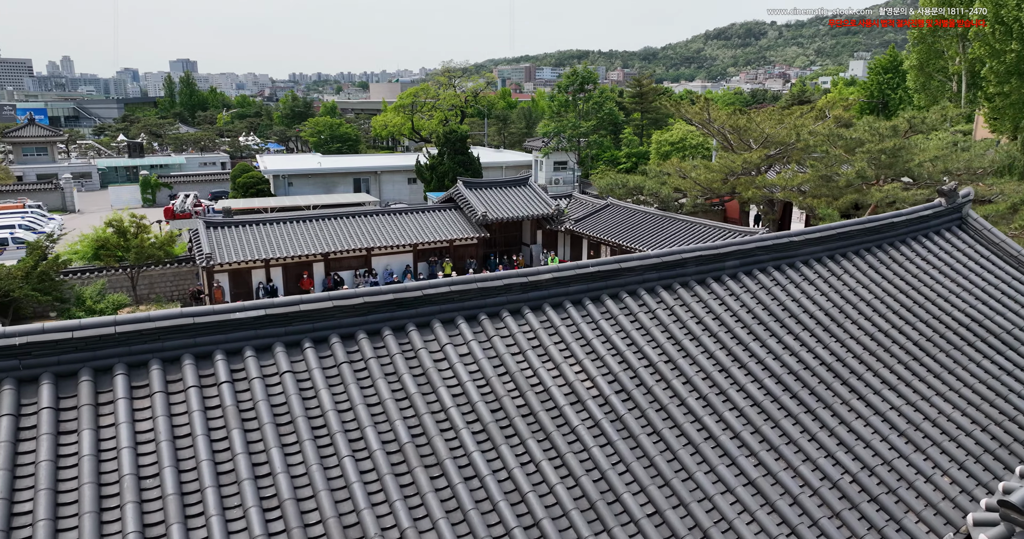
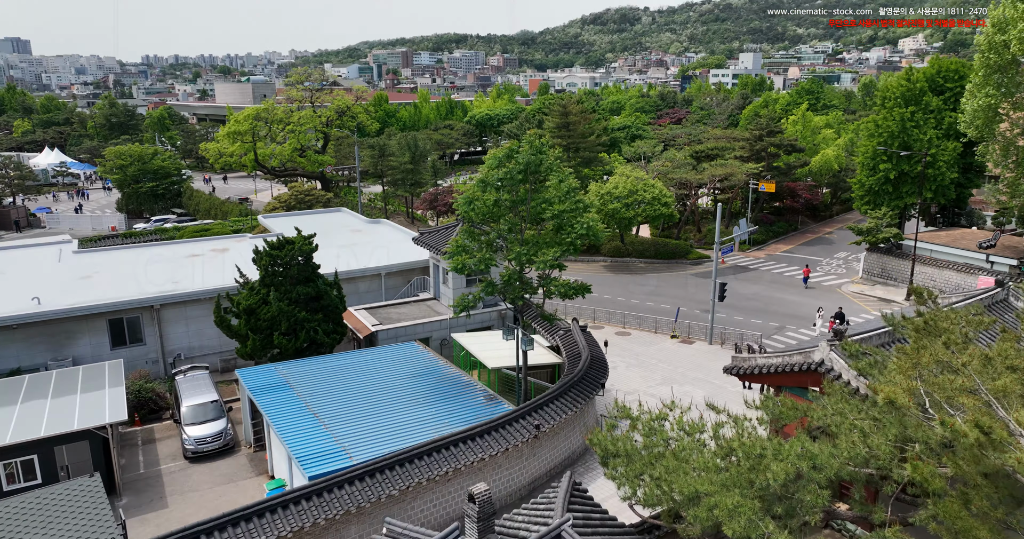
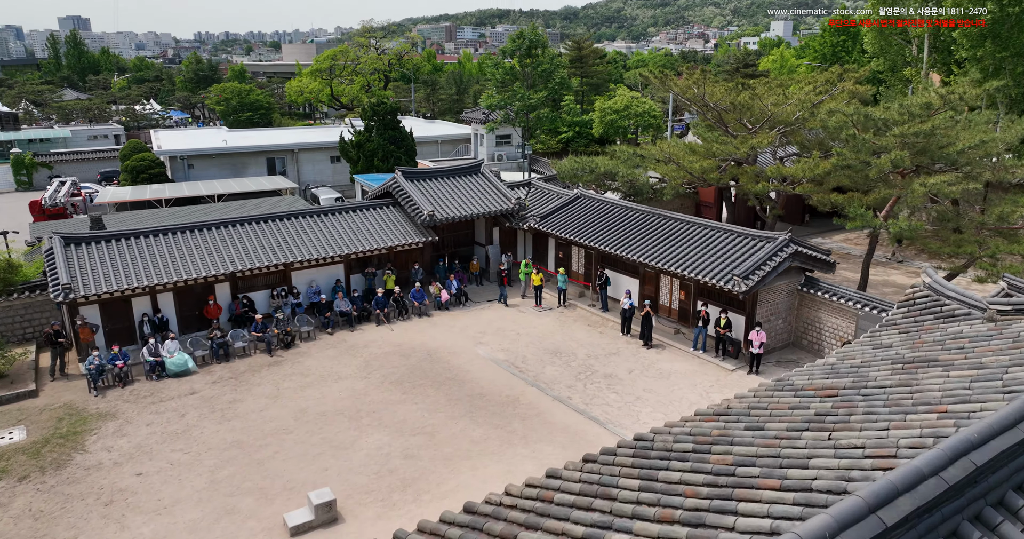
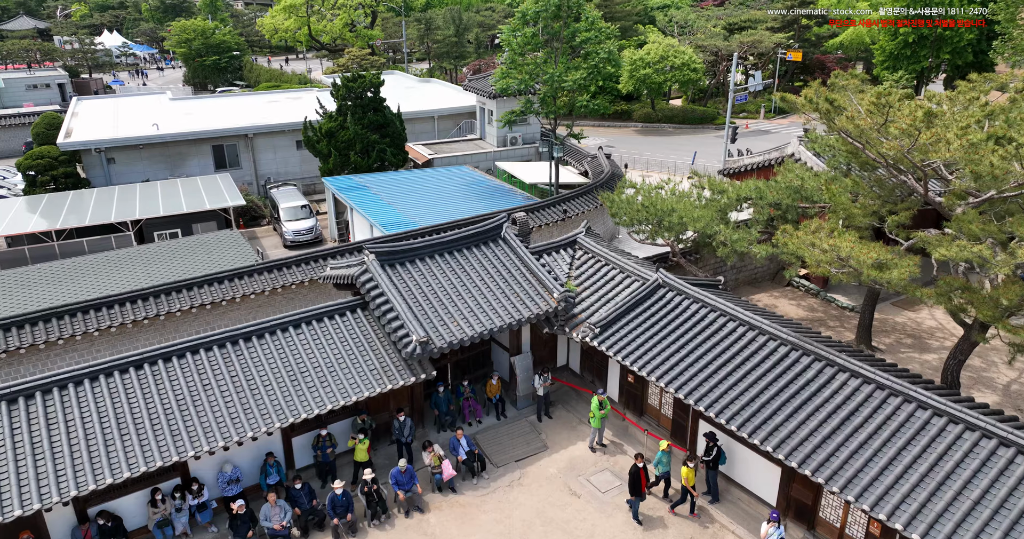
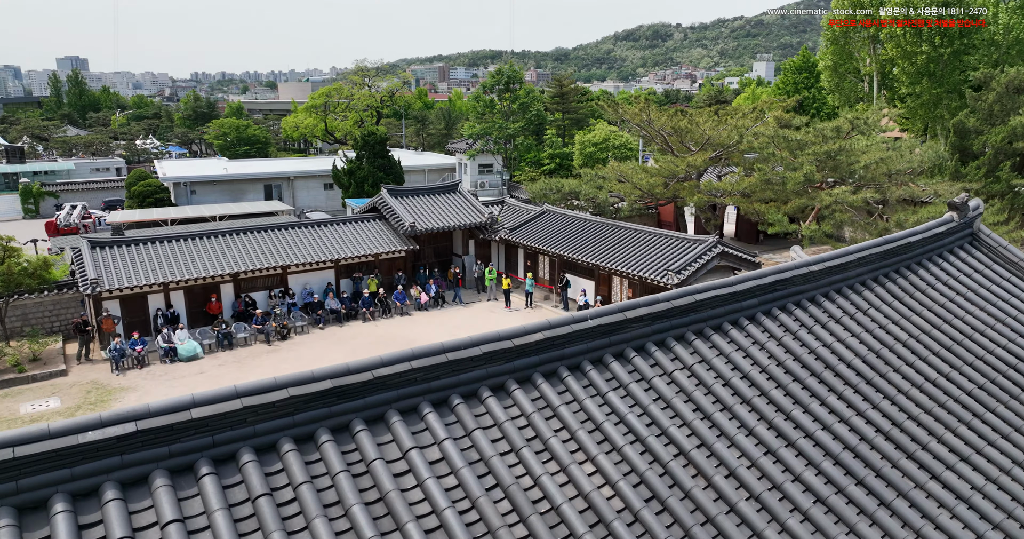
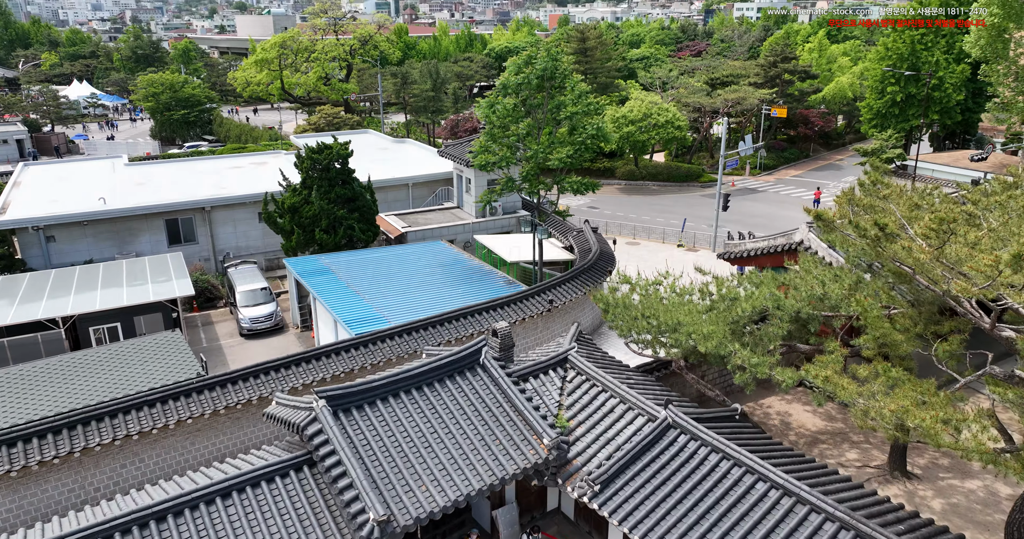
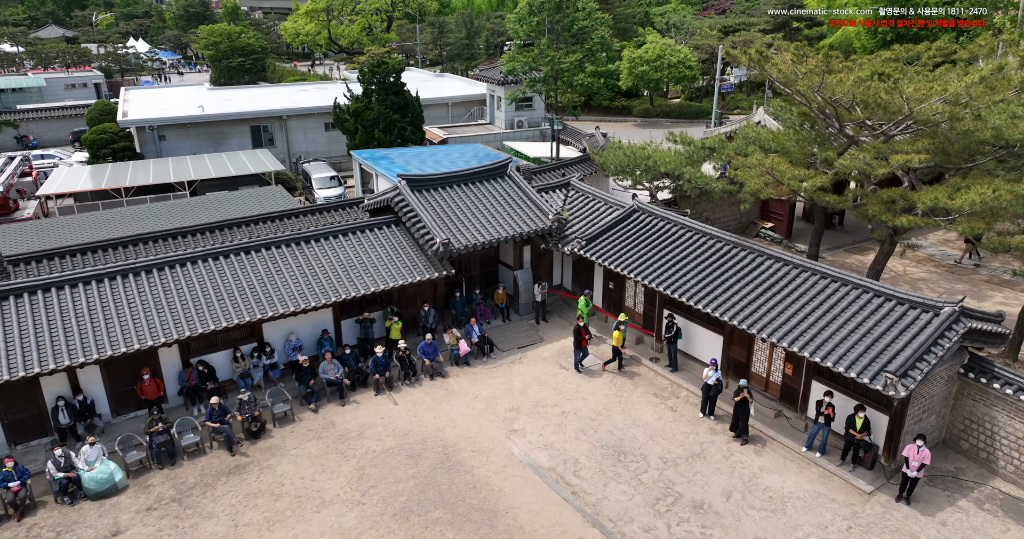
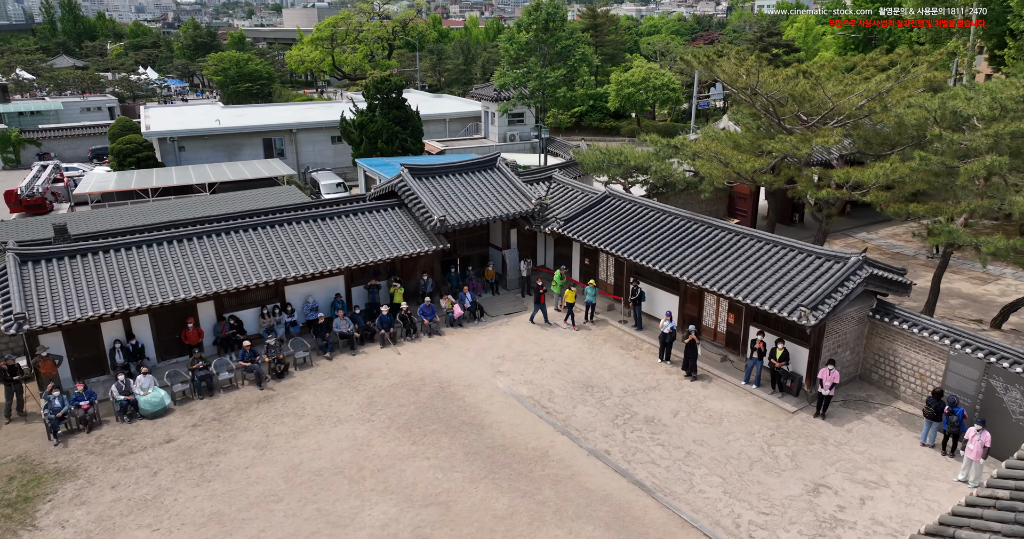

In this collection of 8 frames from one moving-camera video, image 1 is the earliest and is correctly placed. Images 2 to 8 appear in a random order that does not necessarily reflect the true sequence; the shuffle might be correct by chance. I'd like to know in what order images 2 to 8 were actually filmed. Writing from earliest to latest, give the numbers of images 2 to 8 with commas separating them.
5, 3, 8, 7, 4, 6, 2
